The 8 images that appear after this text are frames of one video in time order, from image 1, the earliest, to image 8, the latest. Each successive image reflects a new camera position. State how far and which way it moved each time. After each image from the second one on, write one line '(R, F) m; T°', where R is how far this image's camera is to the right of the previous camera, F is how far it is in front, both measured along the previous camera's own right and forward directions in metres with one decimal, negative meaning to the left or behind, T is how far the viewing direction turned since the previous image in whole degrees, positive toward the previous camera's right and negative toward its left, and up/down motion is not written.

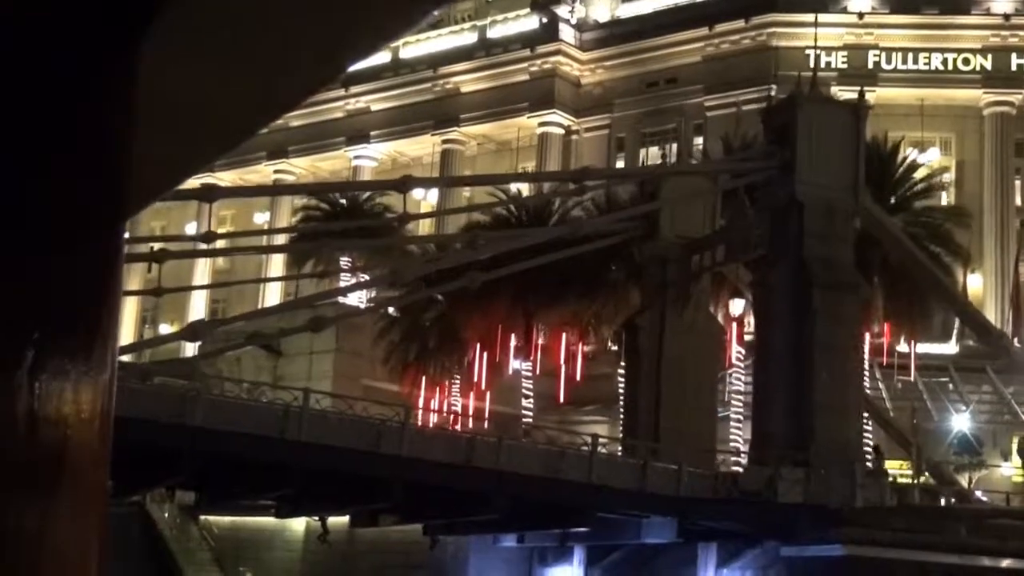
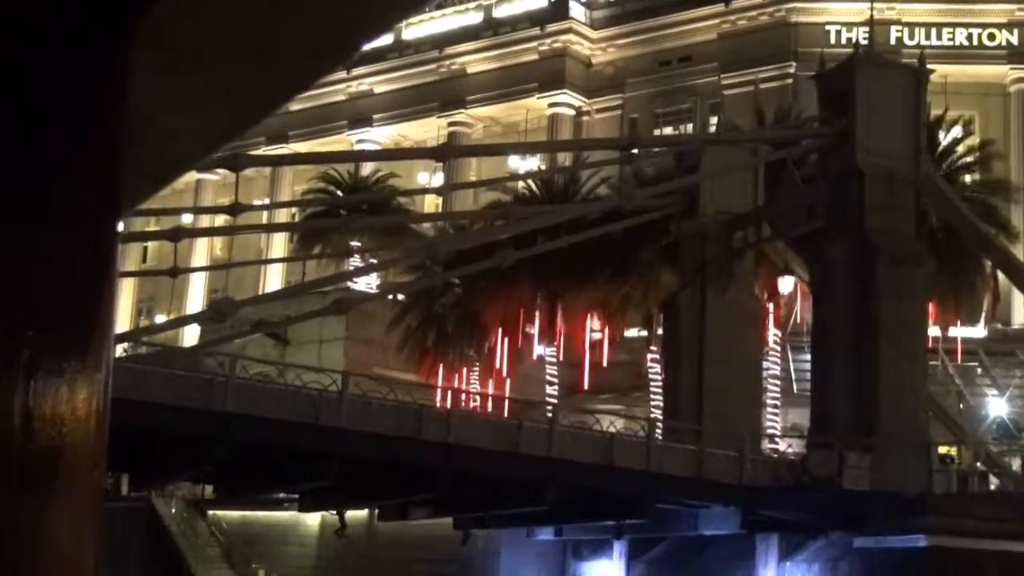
(-1.0, +1.7) m; +1°
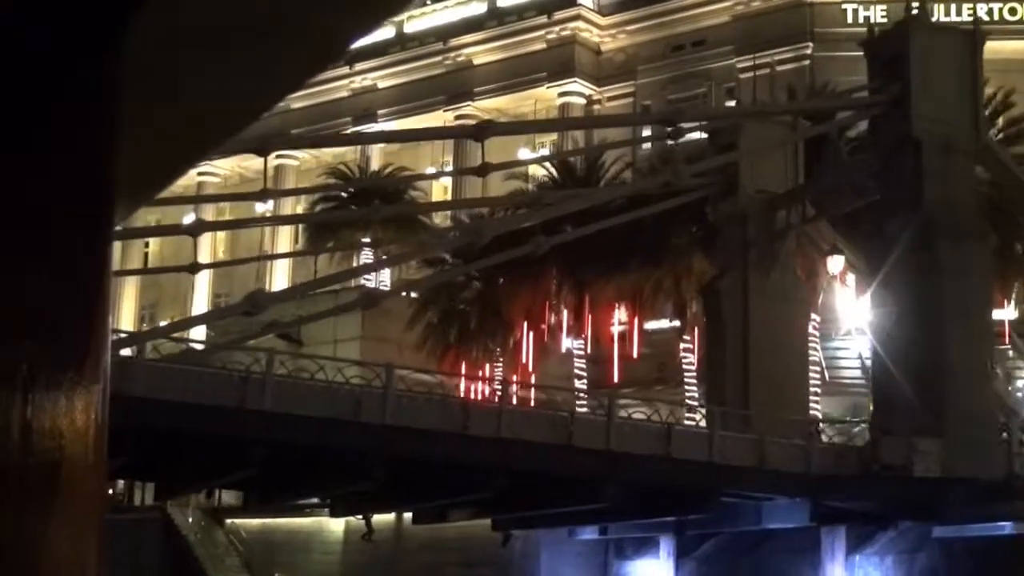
(-0.8, +1.4) m; 0°
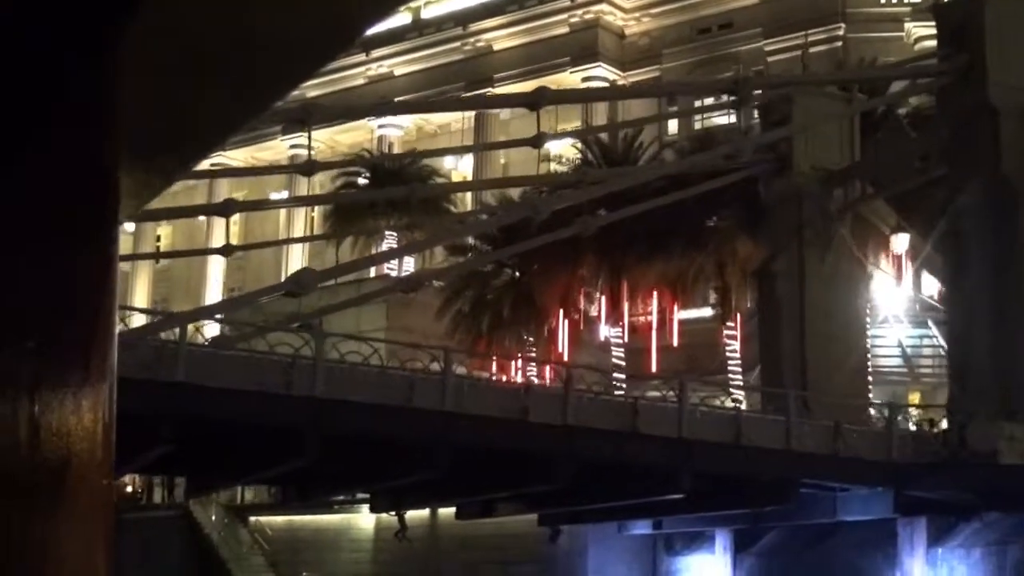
(-0.8, +1.4) m; 0°
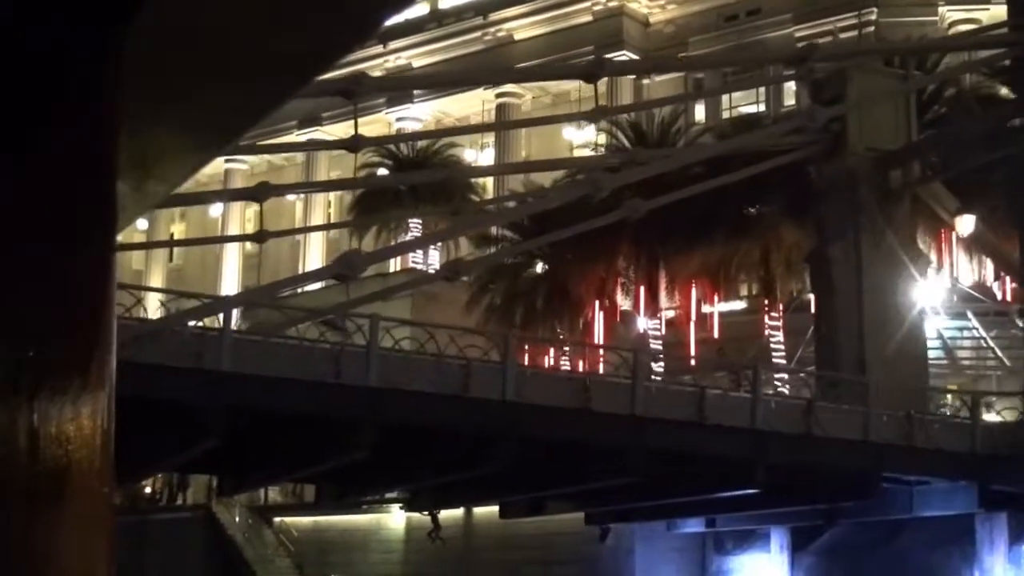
(-0.7, +1.2) m; 0°
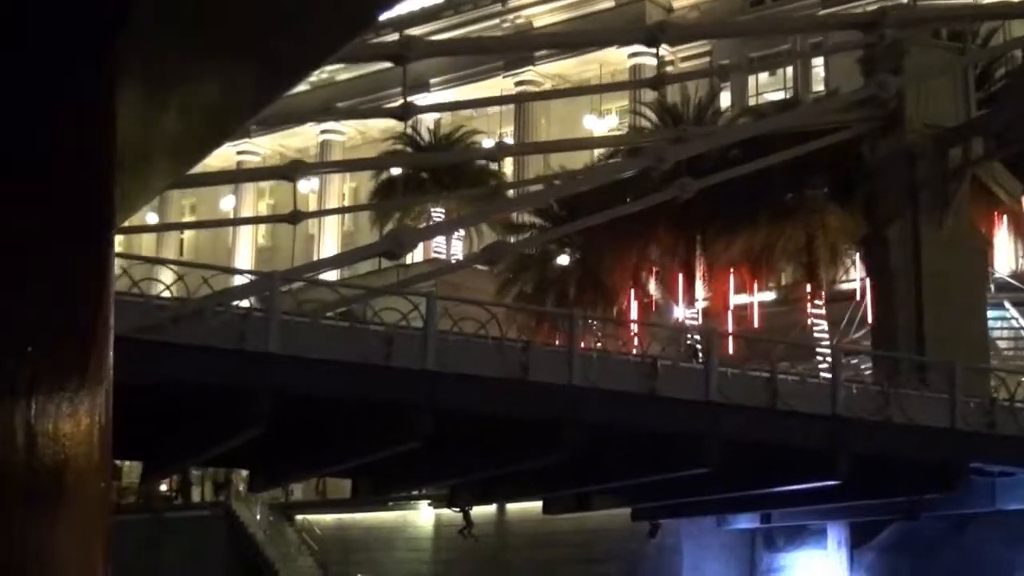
(-0.7, +1.2) m; 0°
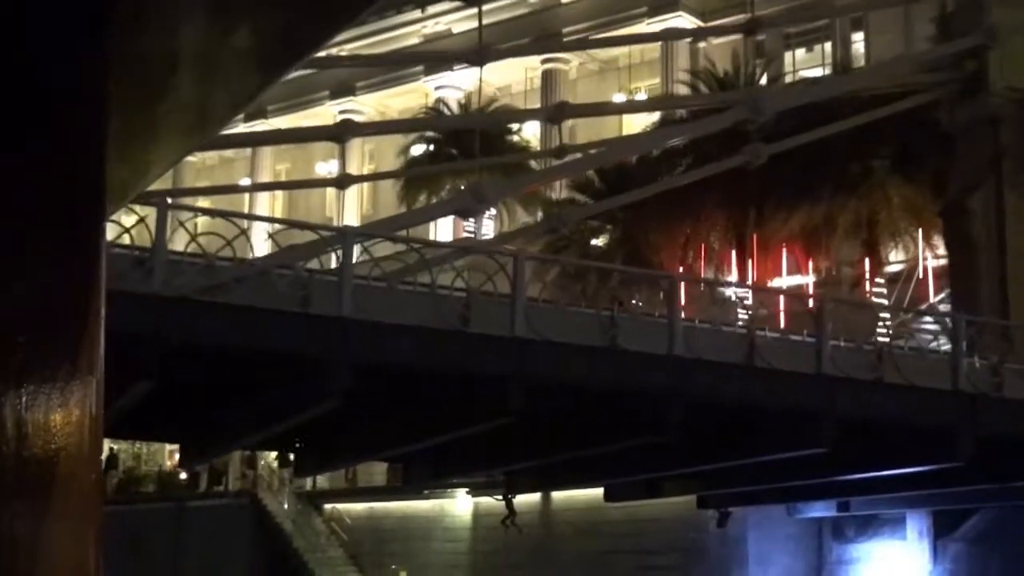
(-0.8, +1.6) m; 0°
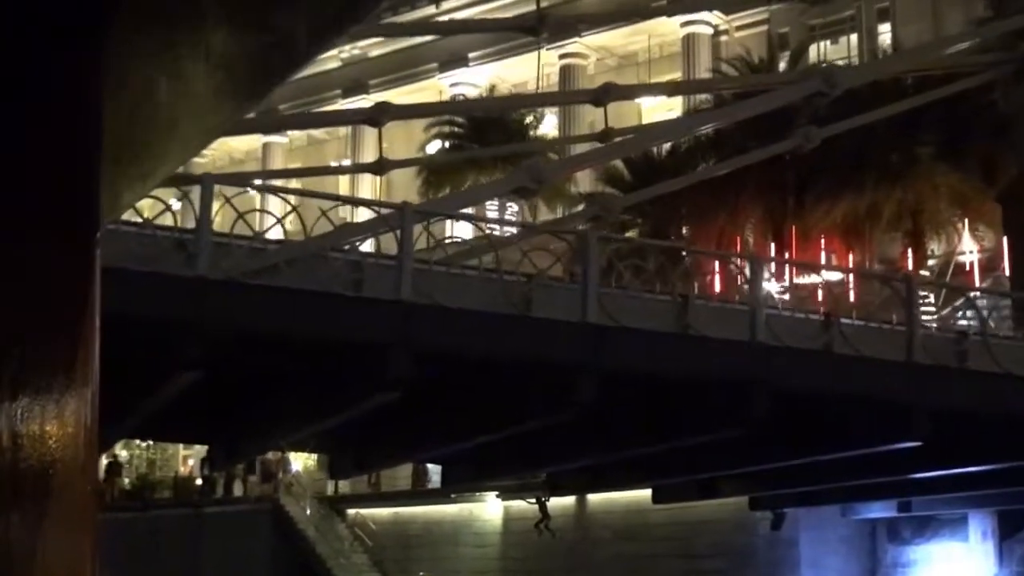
(-0.6, +1.0) m; 0°
